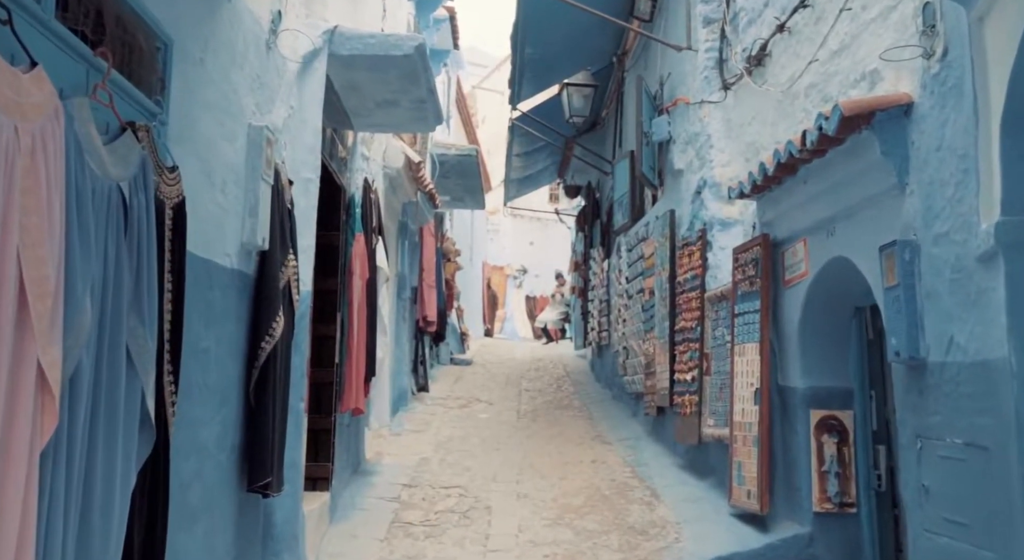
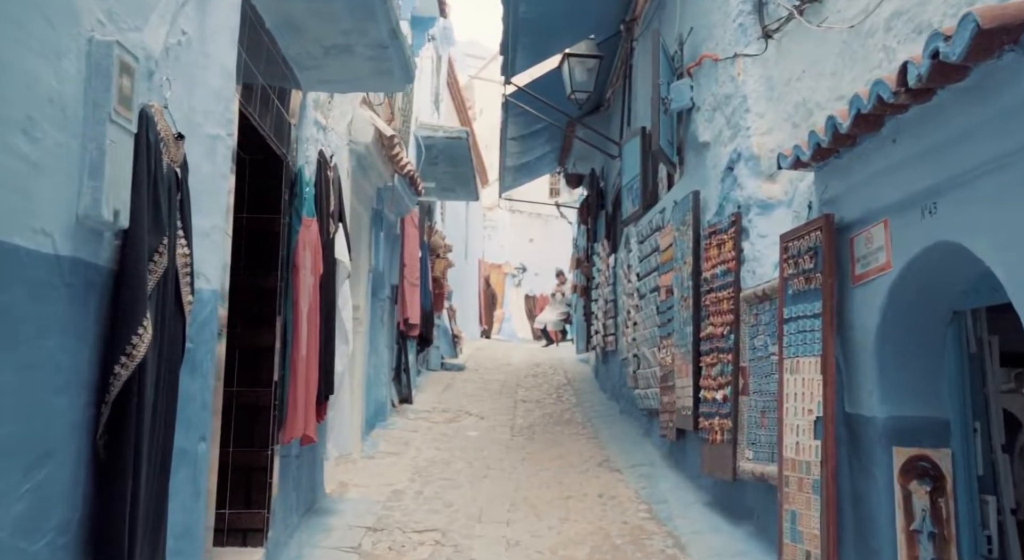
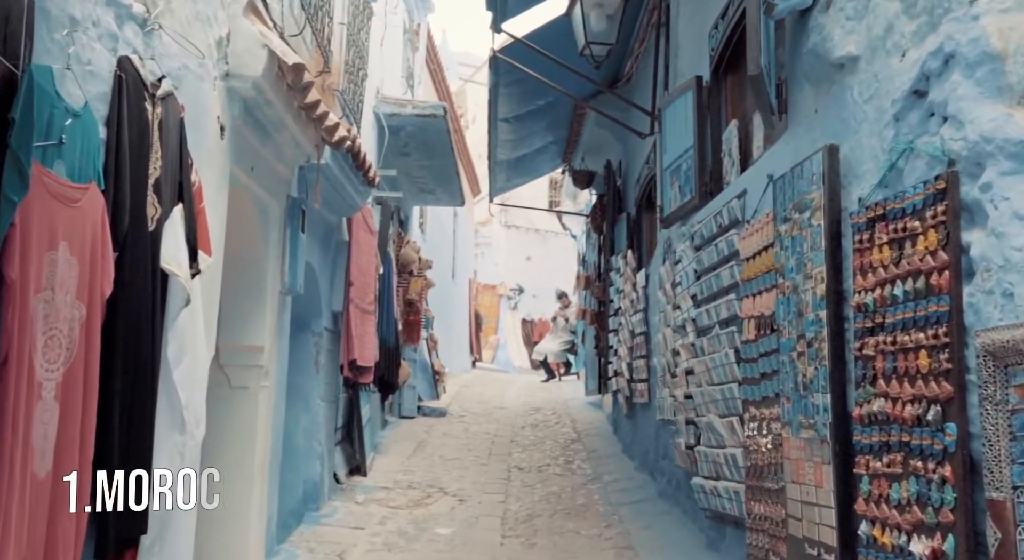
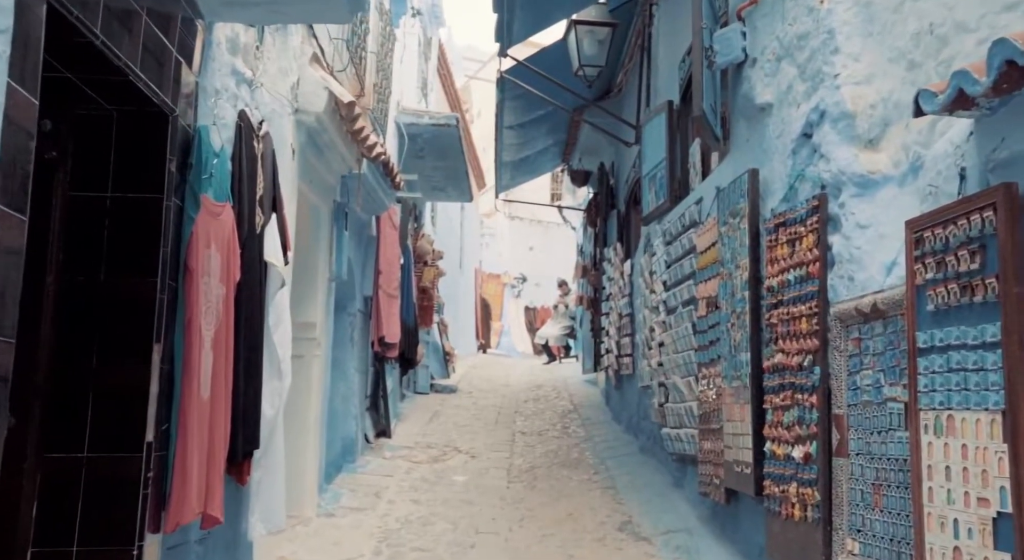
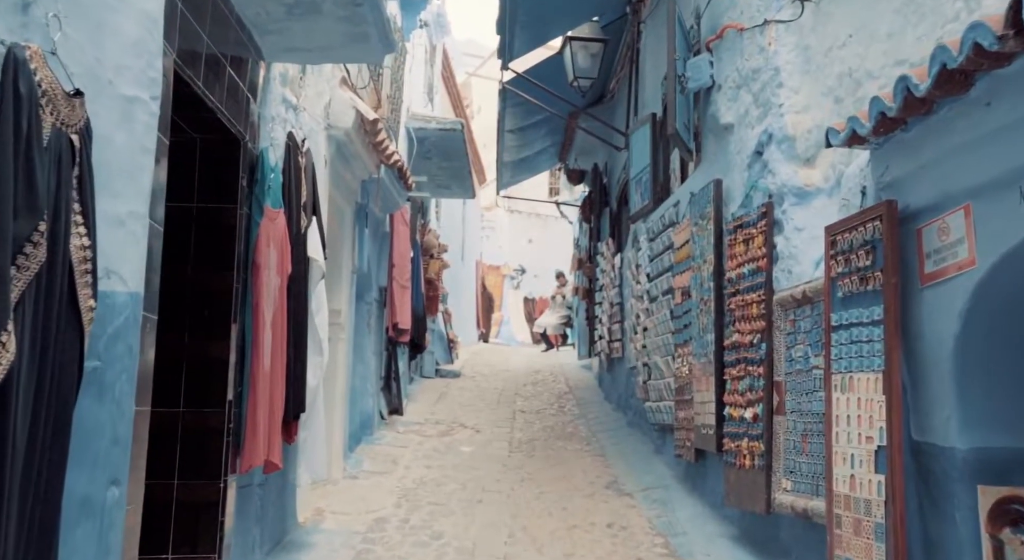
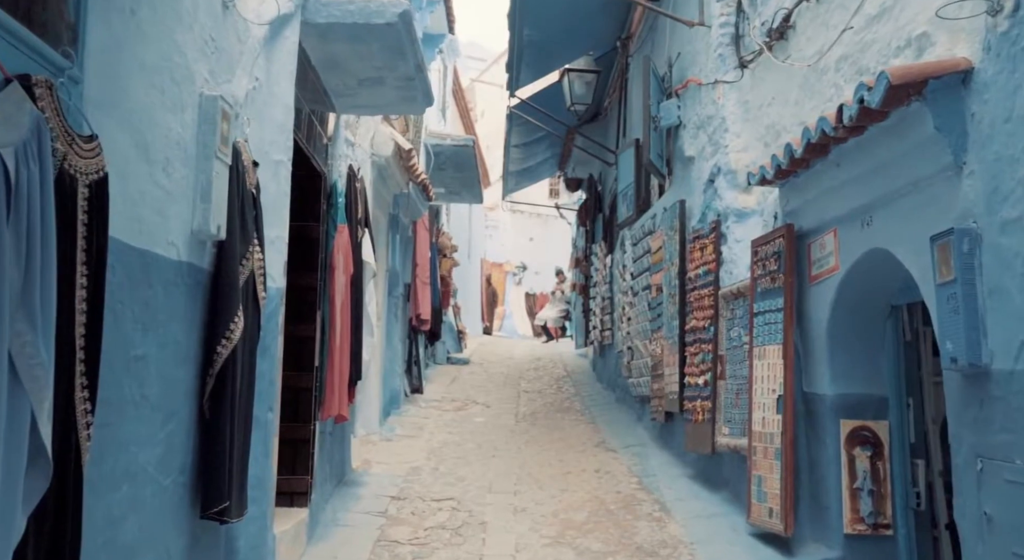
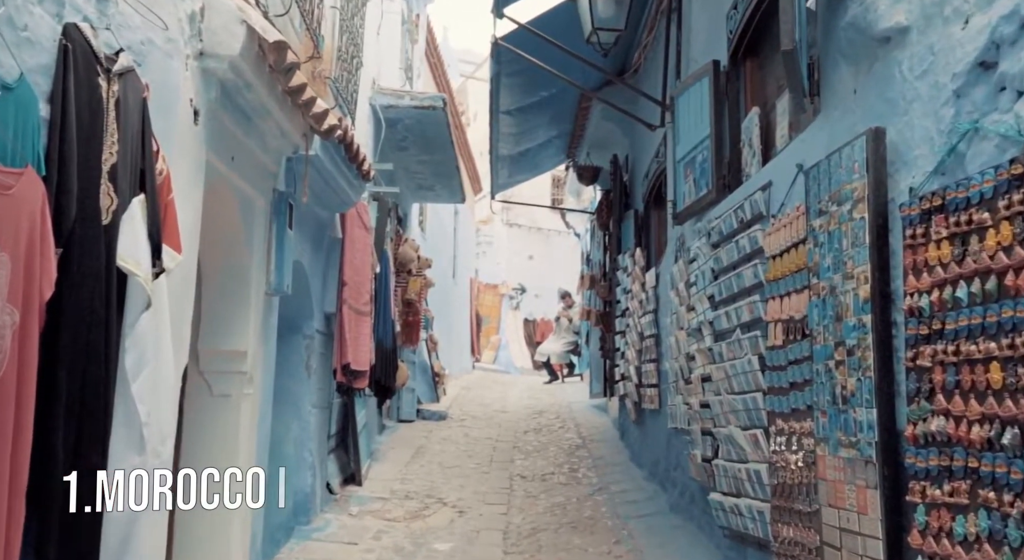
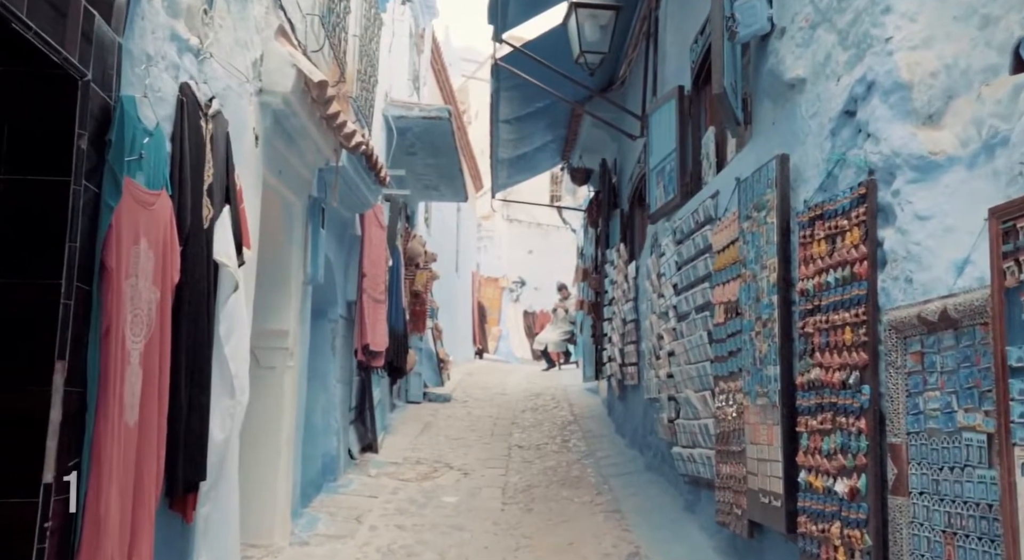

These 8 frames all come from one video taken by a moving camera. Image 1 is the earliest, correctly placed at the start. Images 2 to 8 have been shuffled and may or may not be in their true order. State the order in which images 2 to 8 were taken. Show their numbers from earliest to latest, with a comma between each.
6, 2, 5, 4, 8, 3, 7
